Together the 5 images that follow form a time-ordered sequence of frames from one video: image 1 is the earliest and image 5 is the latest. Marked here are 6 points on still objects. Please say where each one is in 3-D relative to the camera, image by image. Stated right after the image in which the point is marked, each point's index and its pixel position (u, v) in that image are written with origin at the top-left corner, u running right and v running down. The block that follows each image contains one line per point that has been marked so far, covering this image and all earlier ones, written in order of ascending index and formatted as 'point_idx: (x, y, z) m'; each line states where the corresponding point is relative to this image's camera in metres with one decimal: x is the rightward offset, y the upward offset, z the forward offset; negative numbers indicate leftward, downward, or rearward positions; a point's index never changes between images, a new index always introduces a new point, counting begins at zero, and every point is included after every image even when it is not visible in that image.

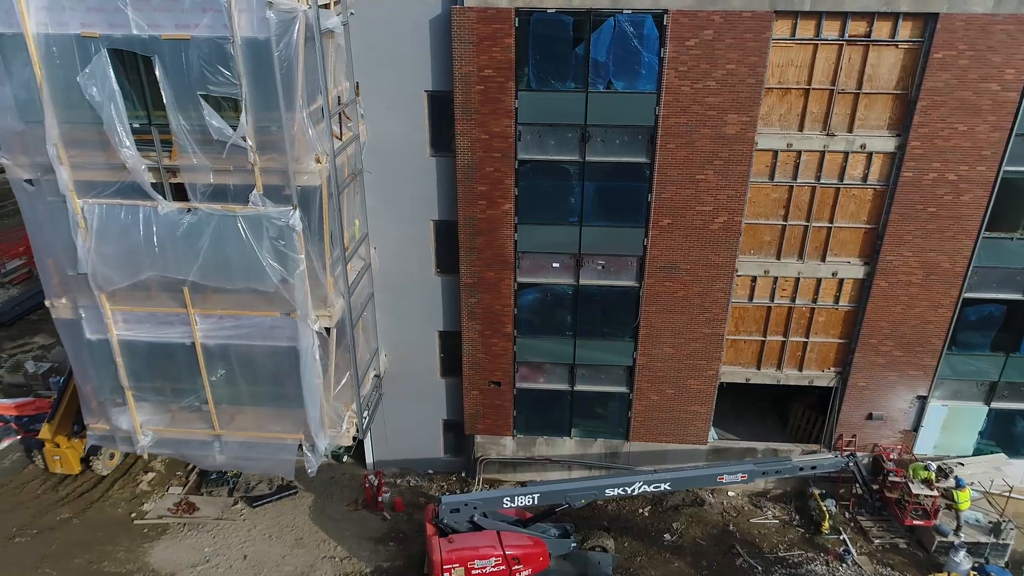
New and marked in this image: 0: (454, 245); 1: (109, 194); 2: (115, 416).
0: (-1.2, +0.9, +15.7) m
1: (-6.6, +1.5, +12.3) m
2: (-7.6, -2.5, +14.3) m
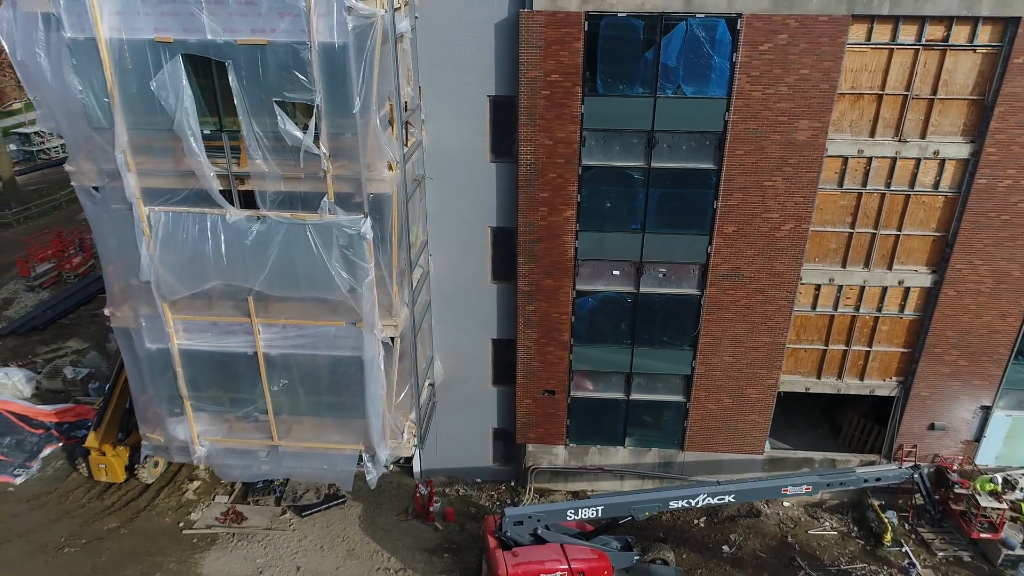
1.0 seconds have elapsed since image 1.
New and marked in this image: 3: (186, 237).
0: (0.0, +0.8, +15.4) m
1: (-5.4, +1.4, +12.0) m
2: (-6.4, -2.6, +14.0) m
3: (-5.3, +0.8, +12.1) m
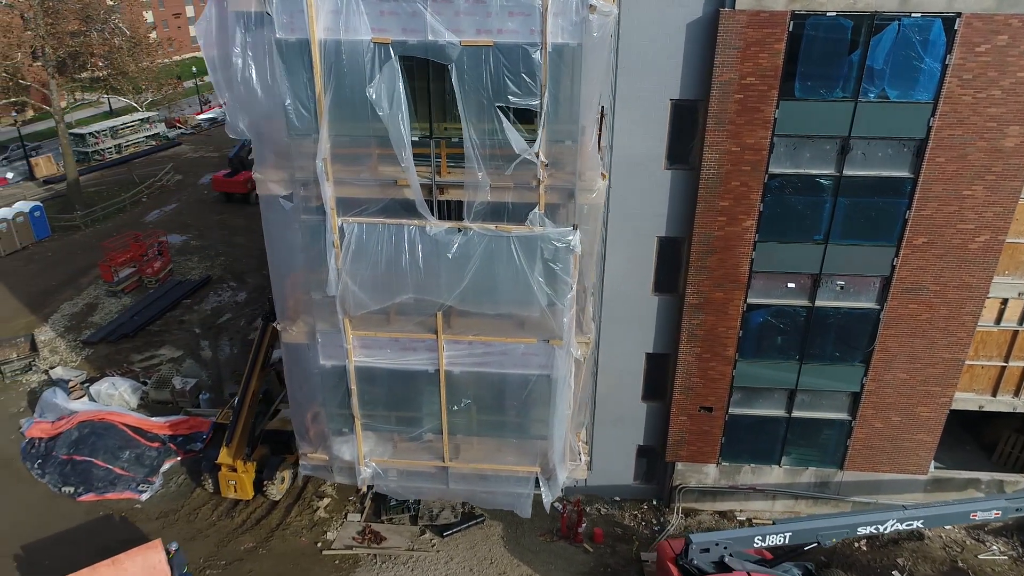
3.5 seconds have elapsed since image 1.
0: (+3.3, +0.5, +14.7) m
1: (-2.2, +1.1, +11.4) m
2: (-3.2, -2.8, +13.4) m
3: (-2.0, +0.6, +11.4) m
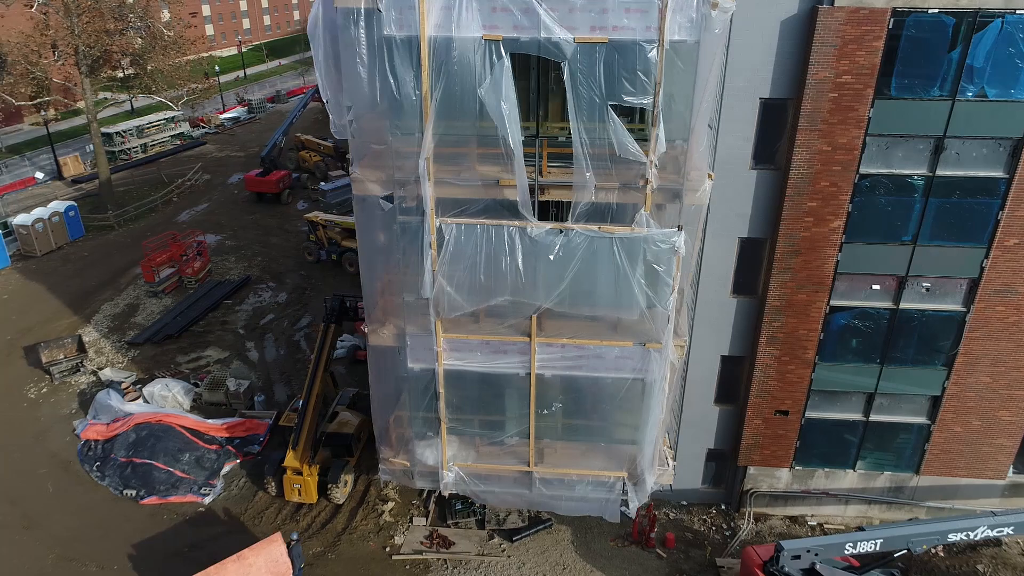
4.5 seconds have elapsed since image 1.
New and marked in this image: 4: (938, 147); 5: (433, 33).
0: (+4.8, +0.5, +14.5) m
1: (-0.6, +1.1, +11.2) m
2: (-1.6, -2.9, +13.2) m
3: (-0.5, +0.6, +11.2) m
4: (+7.4, +2.4, +12.9) m
5: (-1.0, +3.4, +9.9) m
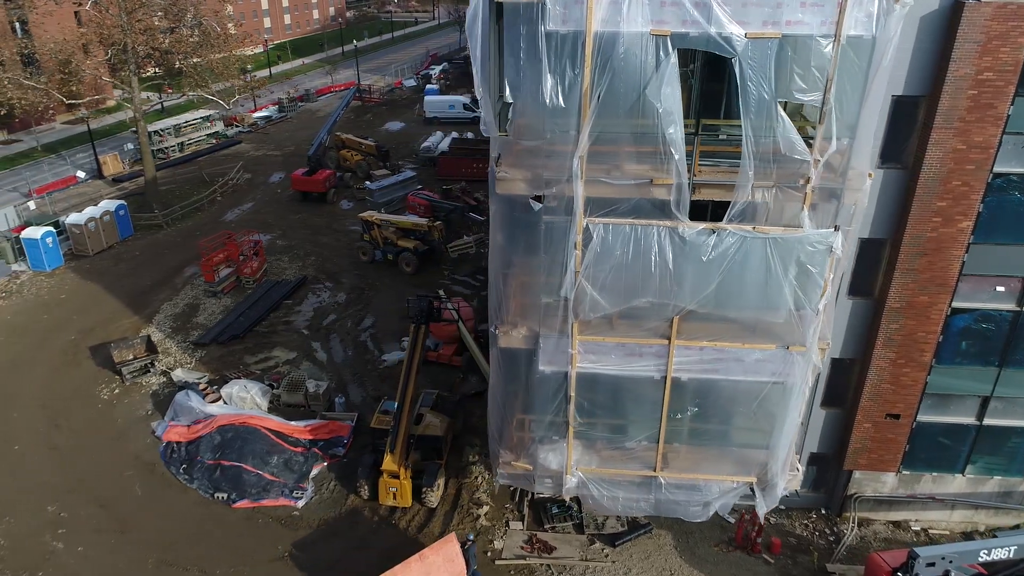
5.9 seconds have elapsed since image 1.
0: (+7.0, +0.4, +14.2) m
1: (+1.5, +1.1, +10.9) m
2: (+0.5, -2.9, +12.9) m
3: (+1.7, +0.5, +10.9) m
4: (+9.6, +2.4, +12.6) m
5: (+1.1, +3.4, +9.6) m
